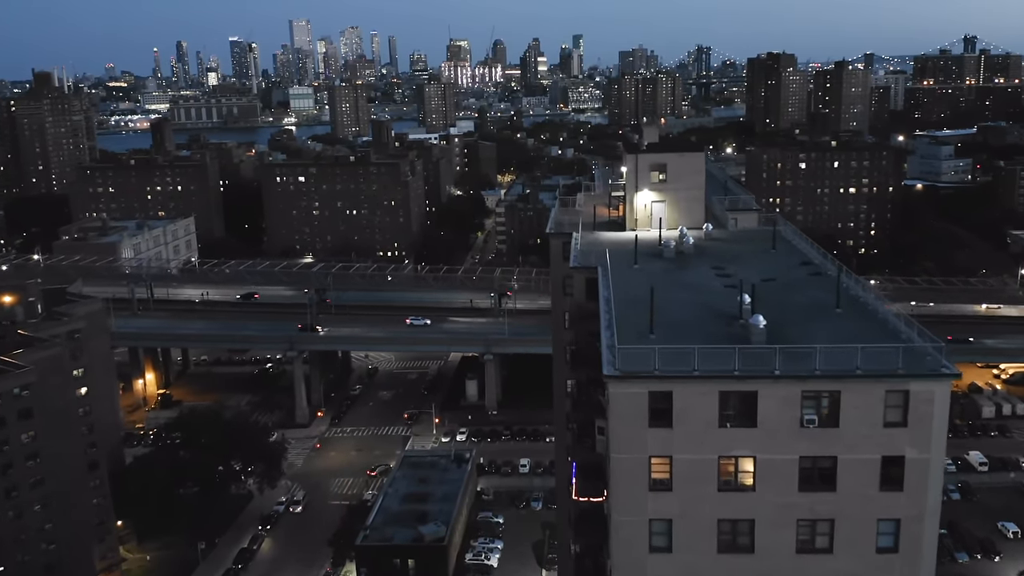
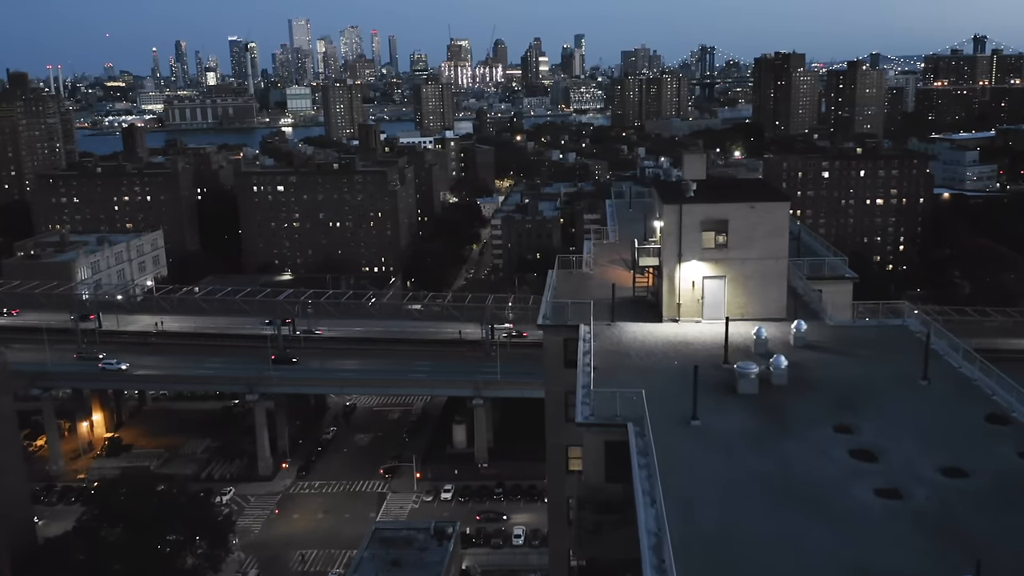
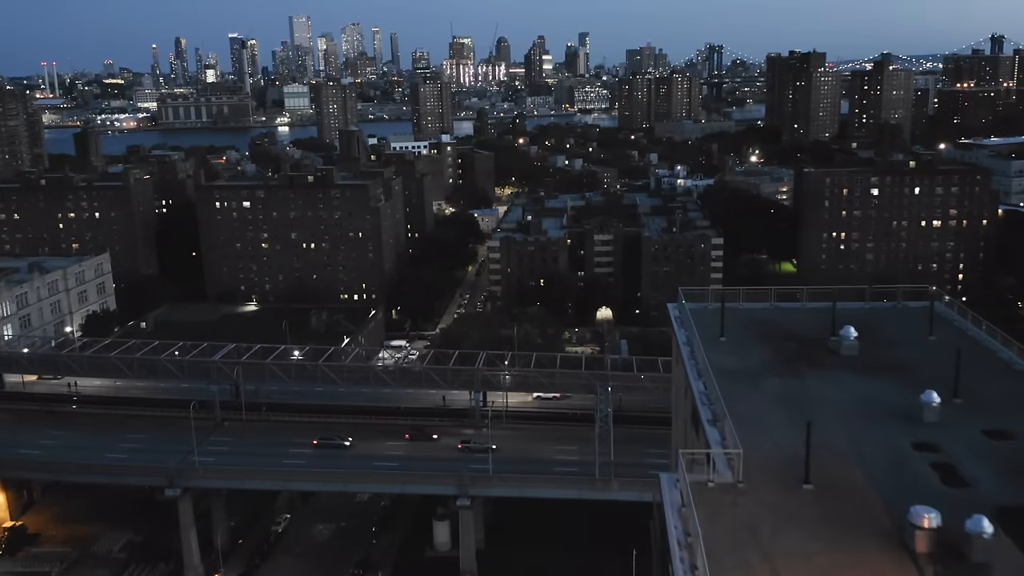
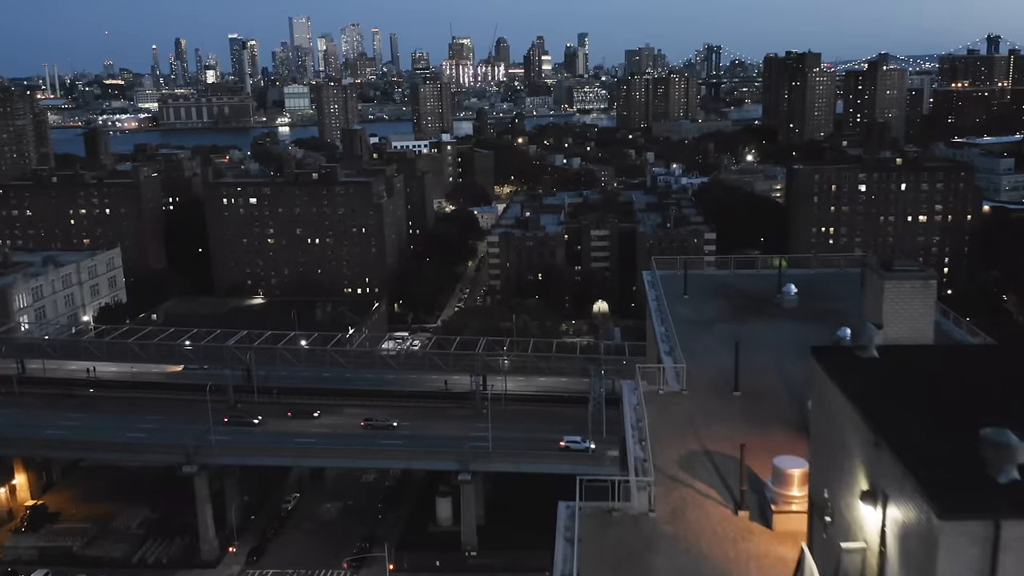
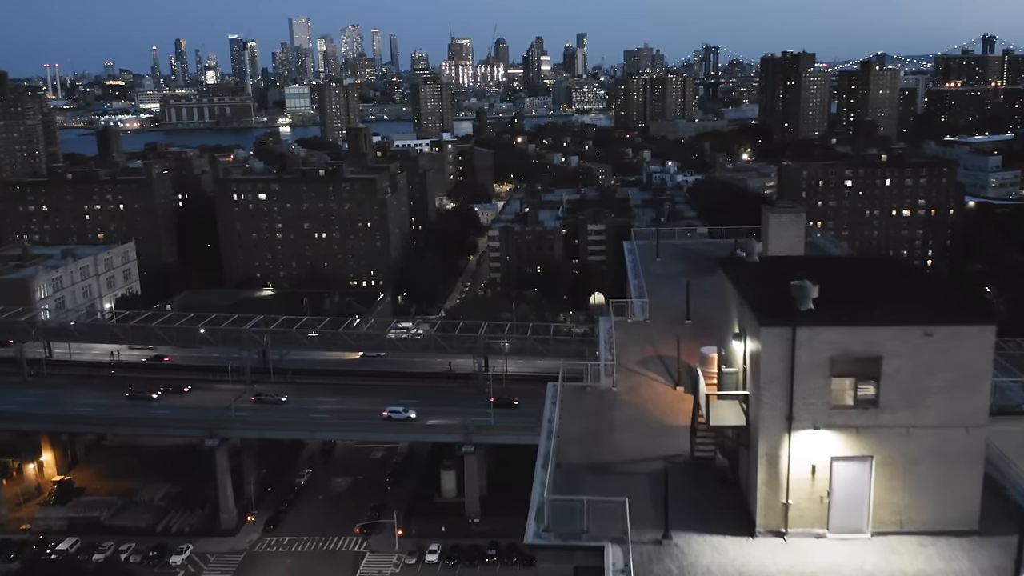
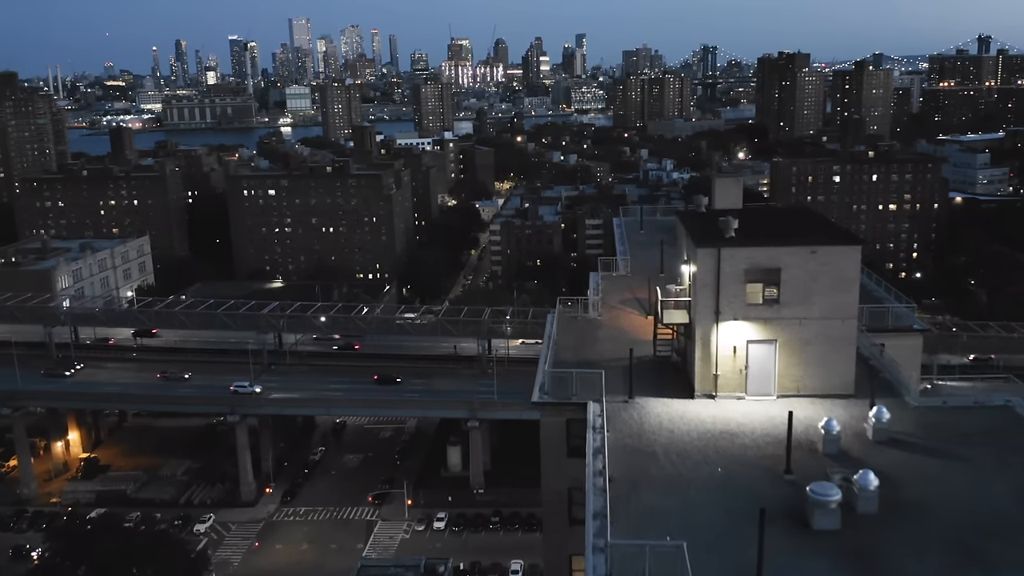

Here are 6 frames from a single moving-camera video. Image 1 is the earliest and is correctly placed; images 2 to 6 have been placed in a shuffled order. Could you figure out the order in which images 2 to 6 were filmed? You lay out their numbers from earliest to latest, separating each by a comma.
2, 6, 5, 4, 3
